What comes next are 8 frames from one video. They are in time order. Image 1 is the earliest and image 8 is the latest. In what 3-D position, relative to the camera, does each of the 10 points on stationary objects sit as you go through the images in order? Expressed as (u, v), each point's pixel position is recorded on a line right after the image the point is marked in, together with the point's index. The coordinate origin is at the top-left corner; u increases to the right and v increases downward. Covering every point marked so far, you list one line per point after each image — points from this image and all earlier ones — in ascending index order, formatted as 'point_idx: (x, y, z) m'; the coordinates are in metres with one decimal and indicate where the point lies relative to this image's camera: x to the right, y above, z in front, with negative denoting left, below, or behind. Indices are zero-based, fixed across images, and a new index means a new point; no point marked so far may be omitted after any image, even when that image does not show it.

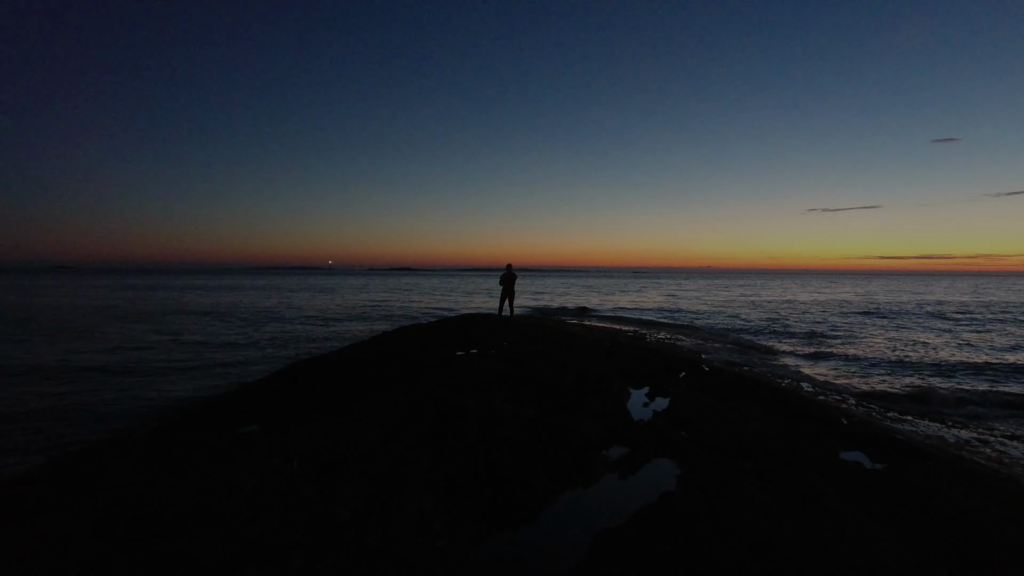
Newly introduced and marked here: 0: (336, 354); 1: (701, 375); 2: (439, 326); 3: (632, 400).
0: (-4.1, -1.6, +15.2) m
1: (+4.4, -2.0, +15.0) m
2: (-2.1, -1.1, +19.2) m
3: (+2.1, -2.0, +11.2) m
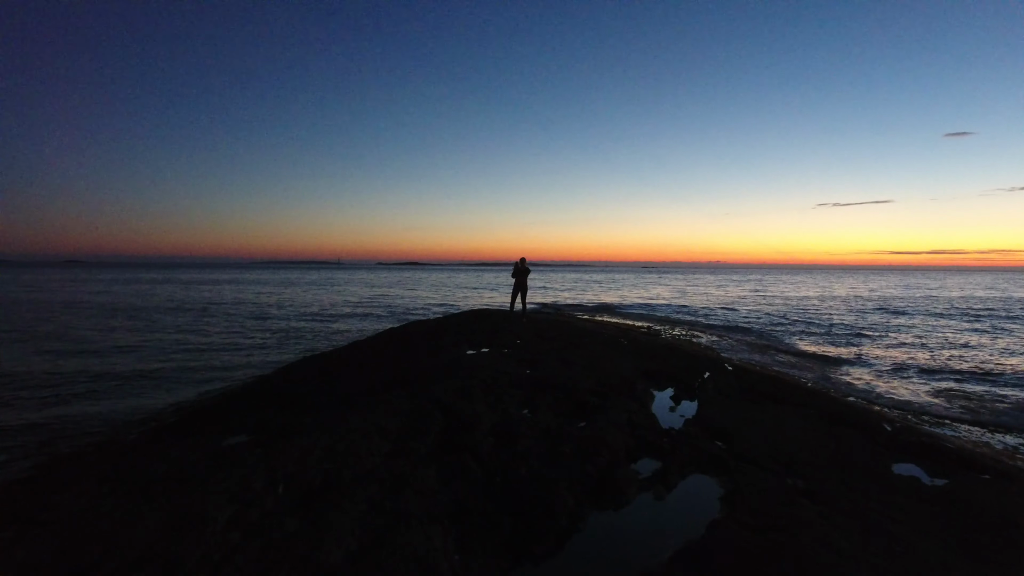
0: (-3.8, -1.5, +14.5) m
1: (+4.7, -1.9, +14.2) m
2: (-1.7, -1.0, +18.4) m
3: (+2.3, -1.9, +10.3) m
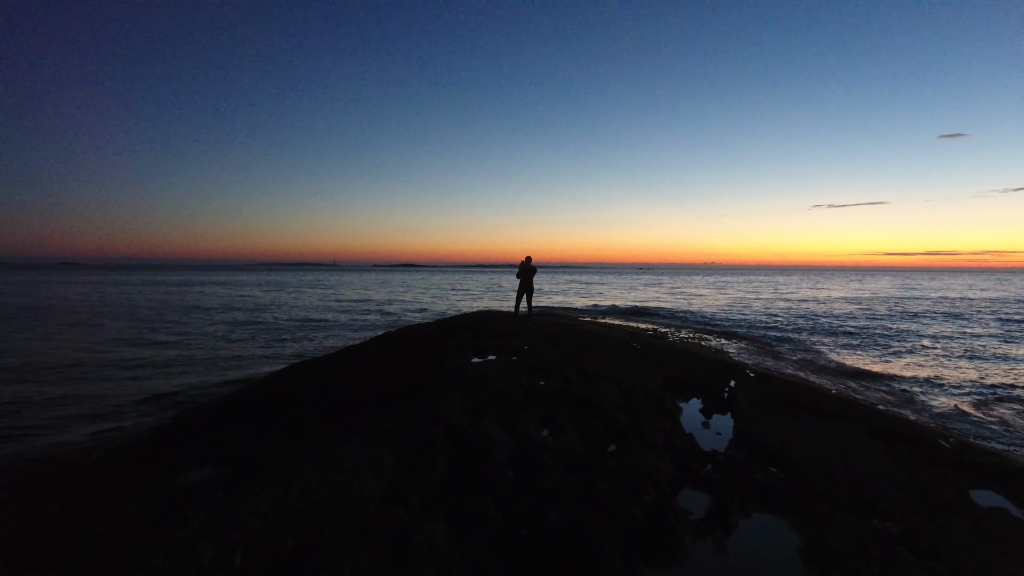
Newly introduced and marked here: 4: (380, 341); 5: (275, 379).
0: (-3.6, -1.5, +13.3) m
1: (+4.9, -1.9, +13.0) m
2: (-1.6, -1.0, +17.2) m
3: (+2.5, -1.9, +9.2) m
4: (-3.0, -1.3, +15.3) m
5: (-4.4, -1.8, +12.3) m
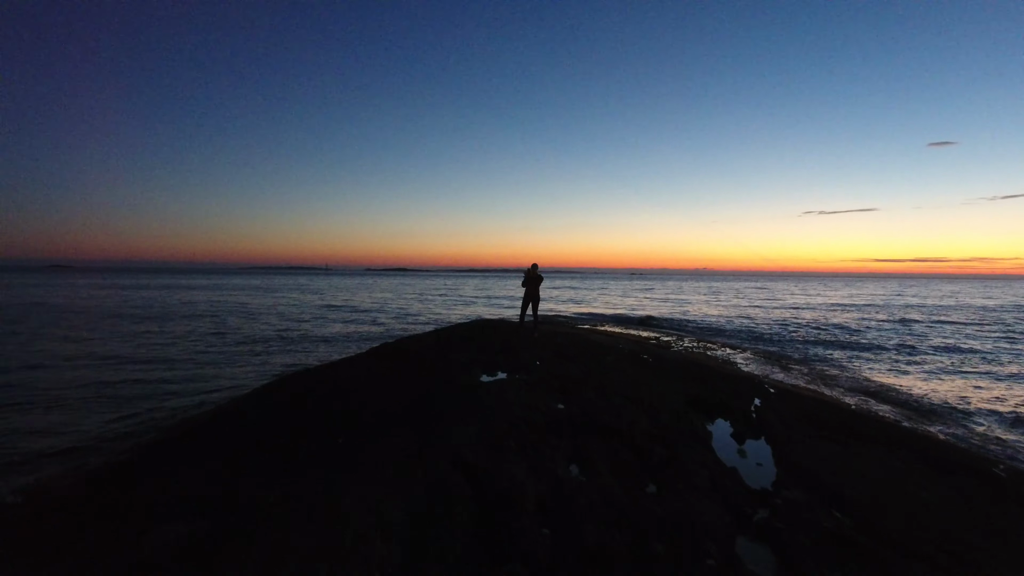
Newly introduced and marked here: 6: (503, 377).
0: (-3.5, -1.7, +12.3) m
1: (+5.0, -2.1, +12.2) m
2: (-1.5, -1.2, +16.3) m
3: (+2.7, -2.0, +8.3) m
4: (-2.9, -1.5, +14.3) m
5: (-4.2, -2.0, +11.3) m
6: (-0.1, -1.4, +10.0) m
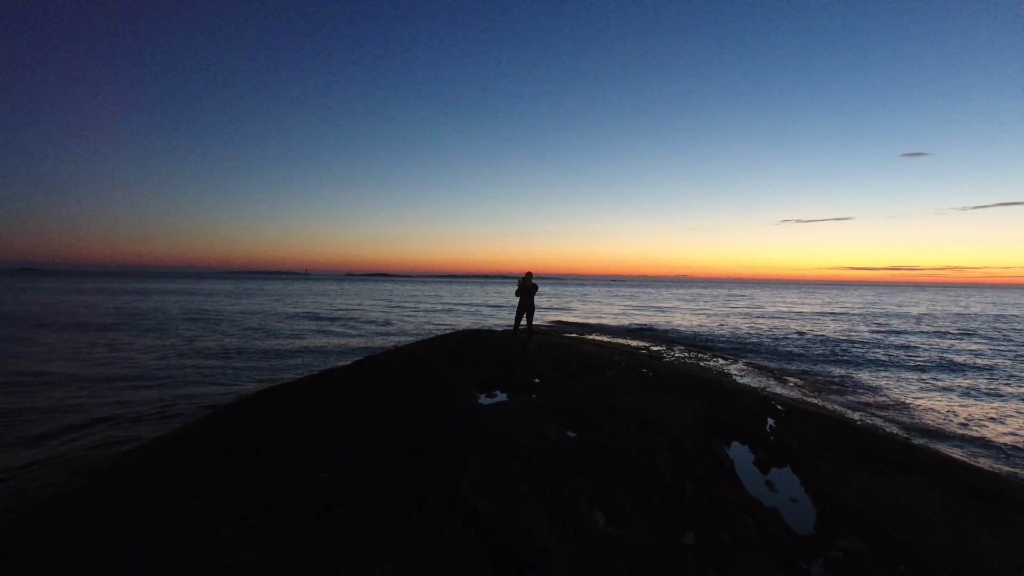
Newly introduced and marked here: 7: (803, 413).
0: (-3.5, -1.9, +11.4) m
1: (+4.9, -2.4, +11.4) m
2: (-1.7, -1.4, +15.3) m
3: (+2.8, -2.2, +7.5) m
4: (-3.0, -1.7, +13.4) m
5: (-4.3, -2.1, +10.4) m
6: (-0.1, -1.5, +9.1) m
7: (+5.8, -2.5, +13.1) m
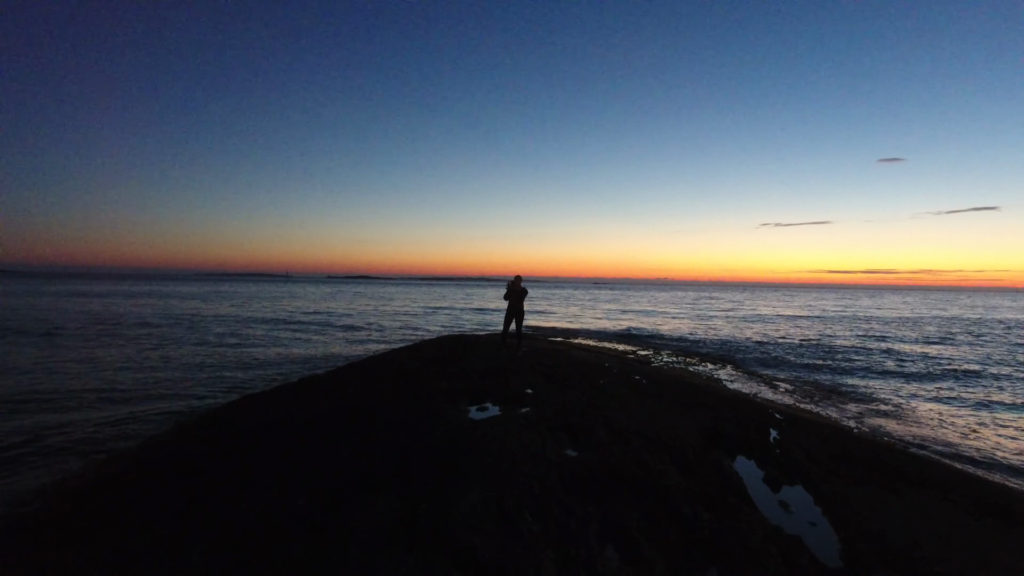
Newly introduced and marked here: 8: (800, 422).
0: (-3.7, -1.9, +10.7) m
1: (+4.8, -2.4, +11.0) m
2: (-1.9, -1.5, +14.7) m
3: (+2.7, -2.3, +7.0) m
4: (-3.2, -1.7, +12.7) m
5: (-4.4, -2.2, +9.6) m
6: (-0.2, -1.6, +8.5) m
7: (+5.6, -2.6, +12.6) m
8: (+5.7, -2.6, +12.7) m
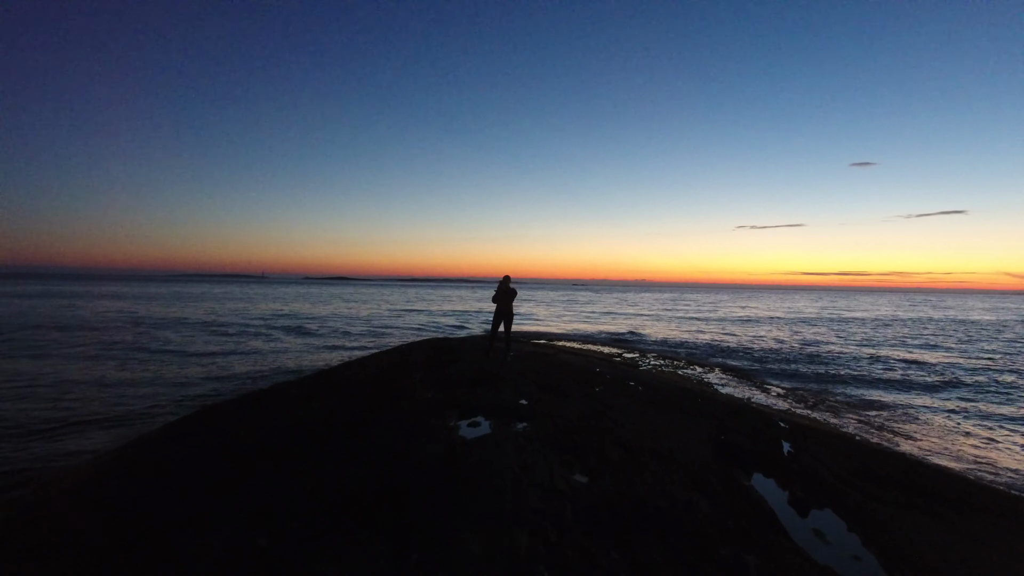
0: (-3.8, -2.0, +9.6) m
1: (+4.6, -2.5, +10.2) m
2: (-2.2, -1.5, +13.7) m
3: (+2.7, -2.3, +6.2) m
4: (-3.4, -1.7, +11.7) m
5: (-4.5, -2.2, +8.6) m
6: (-0.3, -1.6, +7.6) m
7: (+5.4, -2.6, +11.9) m
8: (+5.5, -2.6, +12.0) m
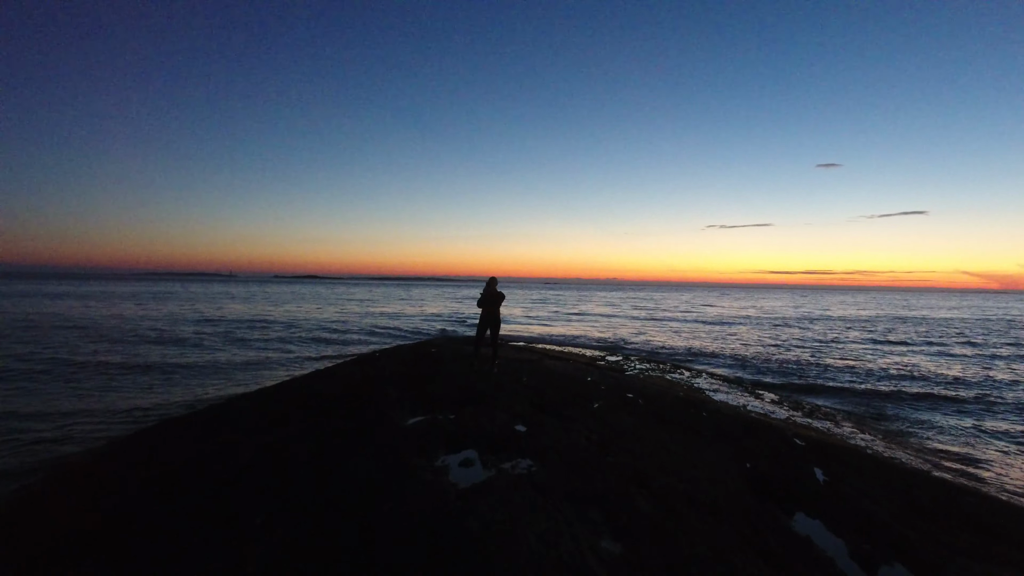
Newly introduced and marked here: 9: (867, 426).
0: (-3.9, -2.0, +8.1) m
1: (+4.5, -2.5, +9.0) m
2: (-2.4, -1.6, +12.3) m
3: (+2.8, -2.3, +4.9) m
4: (-3.6, -1.8, +10.2) m
5: (-4.5, -2.3, +7.0) m
6: (-0.3, -1.7, +6.2) m
7: (+5.3, -2.7, +10.8) m
8: (+5.3, -2.7, +10.9) m
9: (+8.9, -3.3, +15.9) m
